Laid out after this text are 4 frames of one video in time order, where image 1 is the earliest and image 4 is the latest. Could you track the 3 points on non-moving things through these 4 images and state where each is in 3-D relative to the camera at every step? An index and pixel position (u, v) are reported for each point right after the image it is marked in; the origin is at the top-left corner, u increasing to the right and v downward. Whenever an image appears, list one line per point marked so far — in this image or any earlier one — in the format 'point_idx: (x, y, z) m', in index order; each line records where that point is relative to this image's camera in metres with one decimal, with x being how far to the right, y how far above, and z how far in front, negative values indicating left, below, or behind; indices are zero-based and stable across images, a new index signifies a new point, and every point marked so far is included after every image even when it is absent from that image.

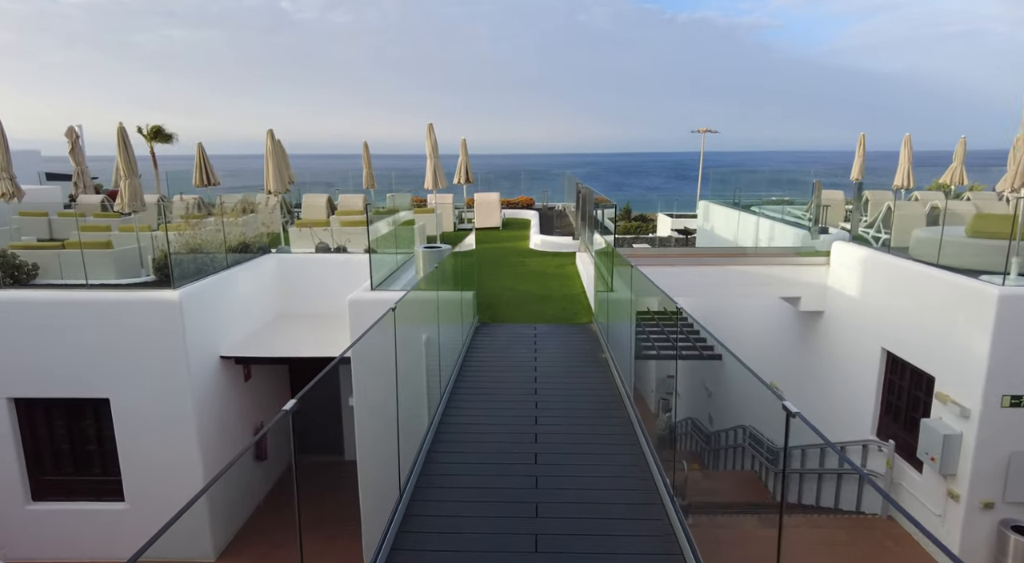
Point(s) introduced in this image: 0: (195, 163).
0: (-7.6, +2.8, +14.1) m
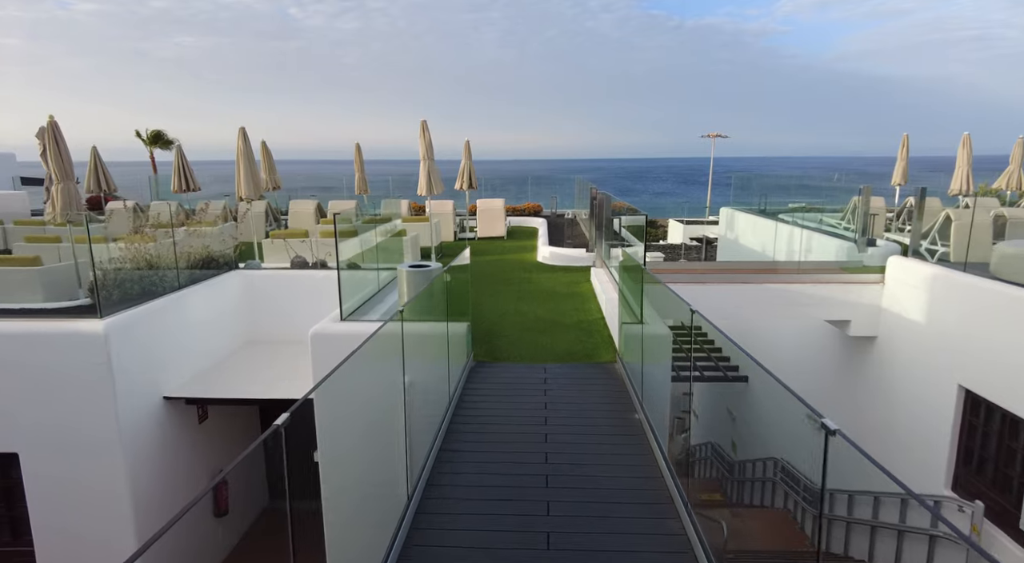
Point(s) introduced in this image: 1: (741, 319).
0: (-7.5, +2.5, +13.0) m
1: (+3.4, -0.6, +8.8) m
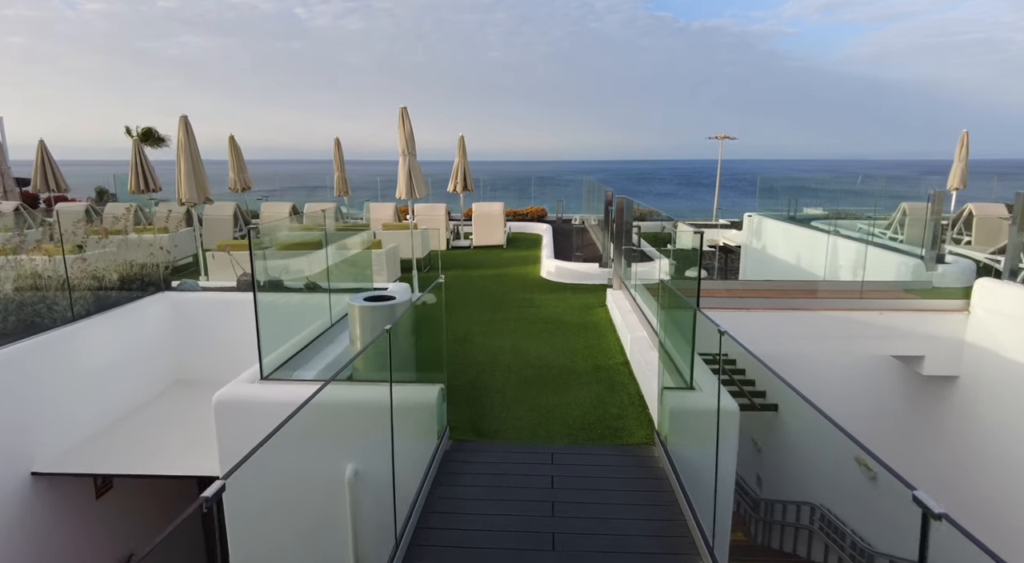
0: (-7.5, +2.3, +11.5) m
1: (+3.4, -0.9, +7.3) m
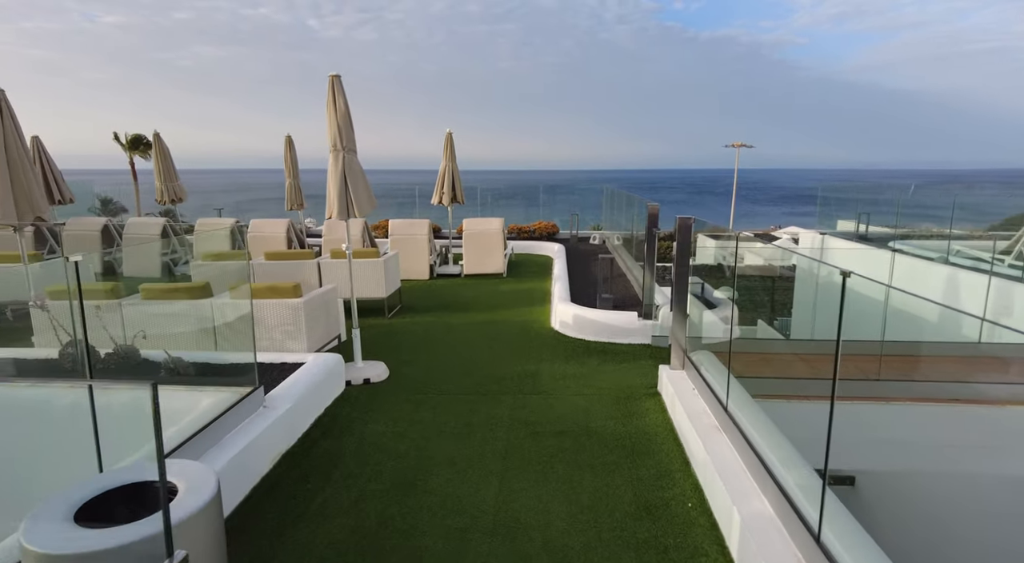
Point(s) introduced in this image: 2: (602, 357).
0: (-7.4, +1.8, +9.1) m
1: (+3.4, -1.4, +4.7) m
2: (+0.8, -0.6, +4.9) m
